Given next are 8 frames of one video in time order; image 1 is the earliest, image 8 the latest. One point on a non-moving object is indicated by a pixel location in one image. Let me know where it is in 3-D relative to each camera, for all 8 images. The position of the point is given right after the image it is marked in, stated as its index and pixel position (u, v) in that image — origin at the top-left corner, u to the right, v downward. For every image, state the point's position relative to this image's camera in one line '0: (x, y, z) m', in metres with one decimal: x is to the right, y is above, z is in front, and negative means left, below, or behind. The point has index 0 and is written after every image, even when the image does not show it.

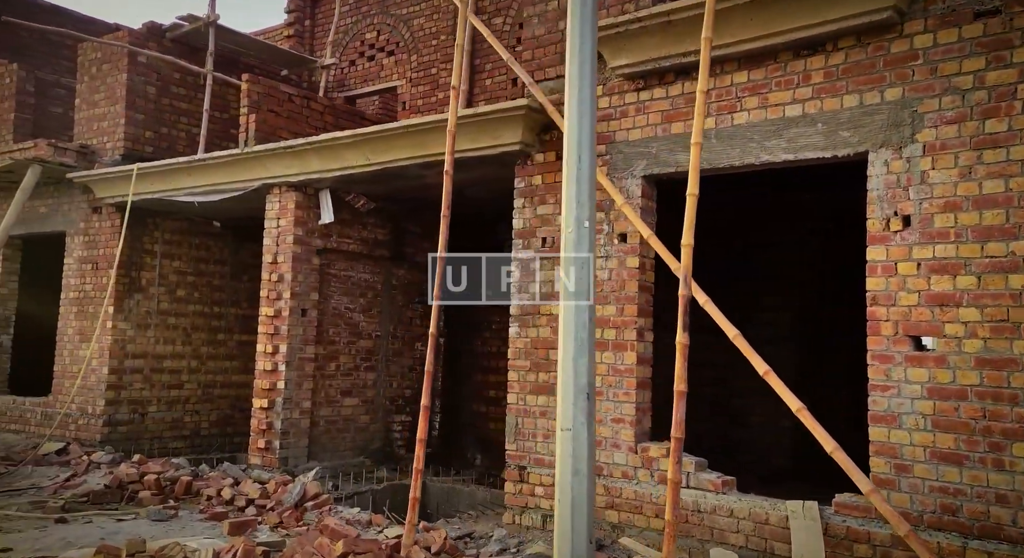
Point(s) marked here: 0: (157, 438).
0: (-3.8, -1.7, +10.2) m
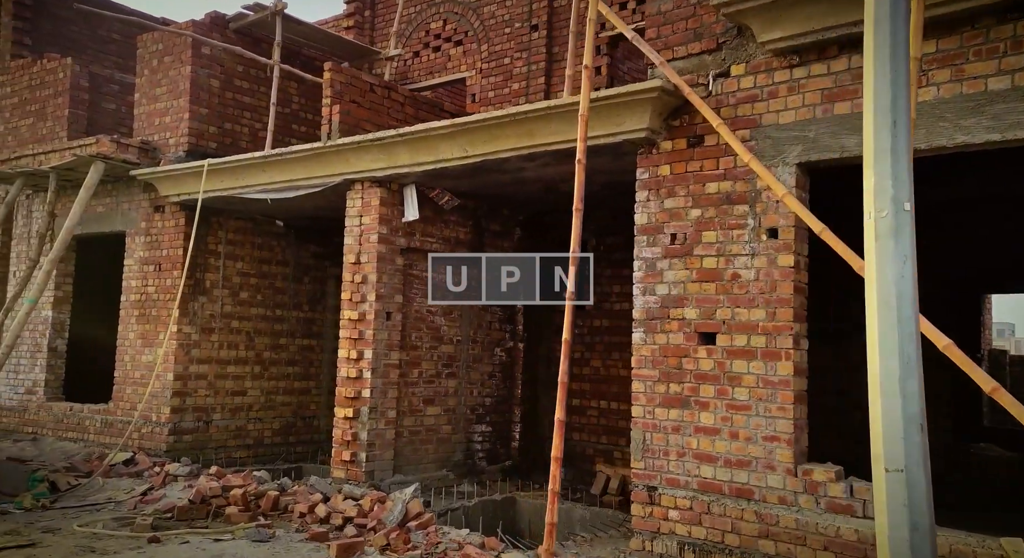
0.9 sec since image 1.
0: (-3.0, -1.7, +9.7) m
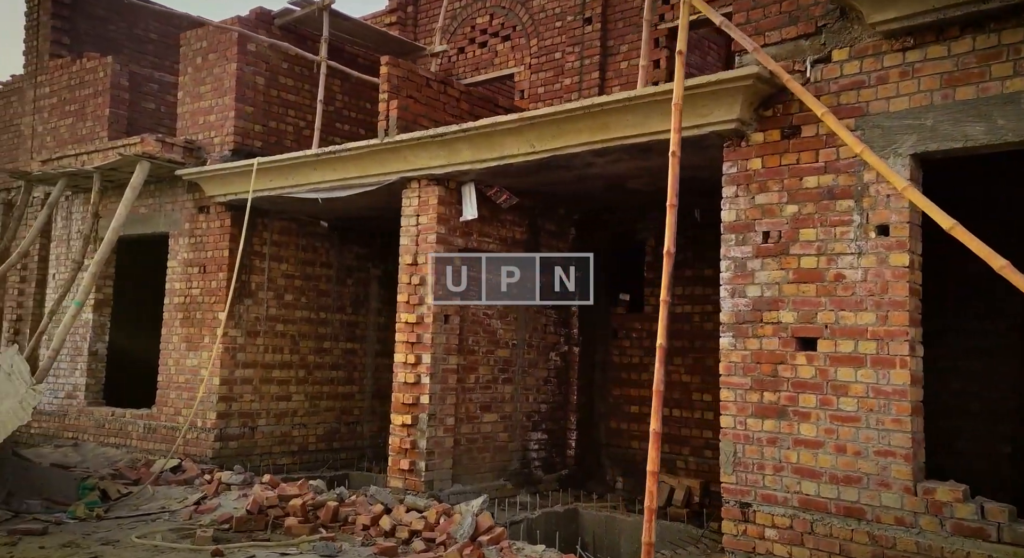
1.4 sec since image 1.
0: (-2.4, -1.7, +9.5) m
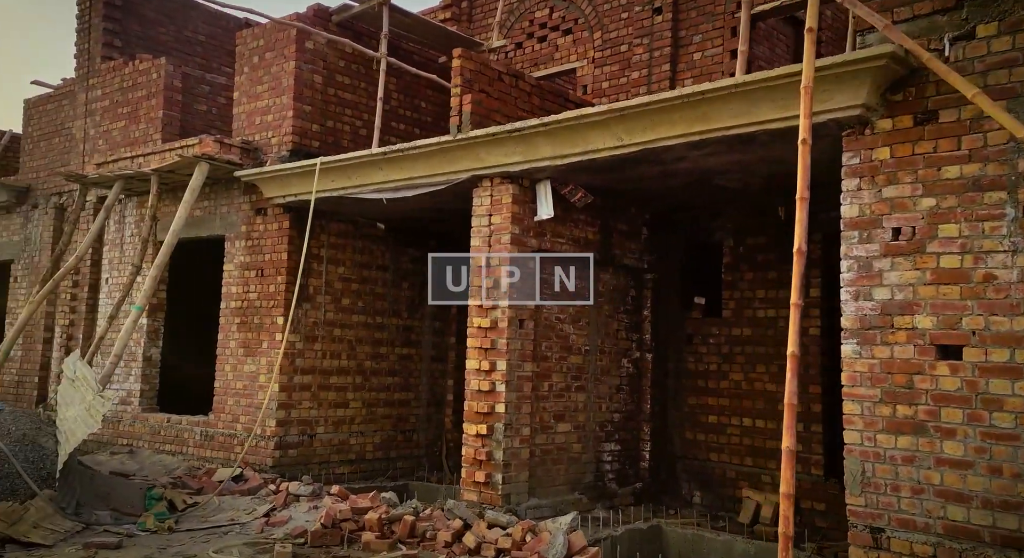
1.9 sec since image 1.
0: (-1.8, -1.8, +9.2) m
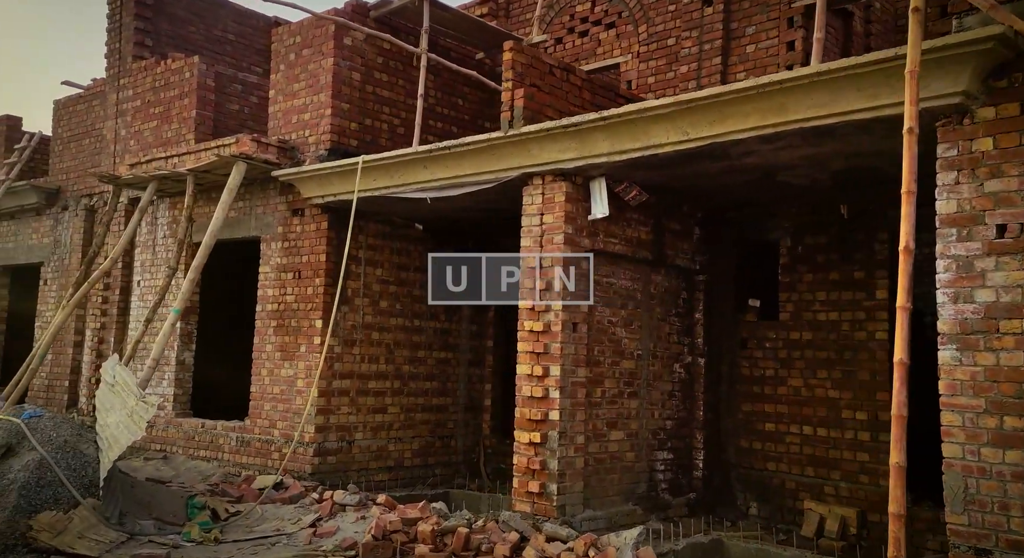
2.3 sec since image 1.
0: (-1.4, -1.8, +9.0) m
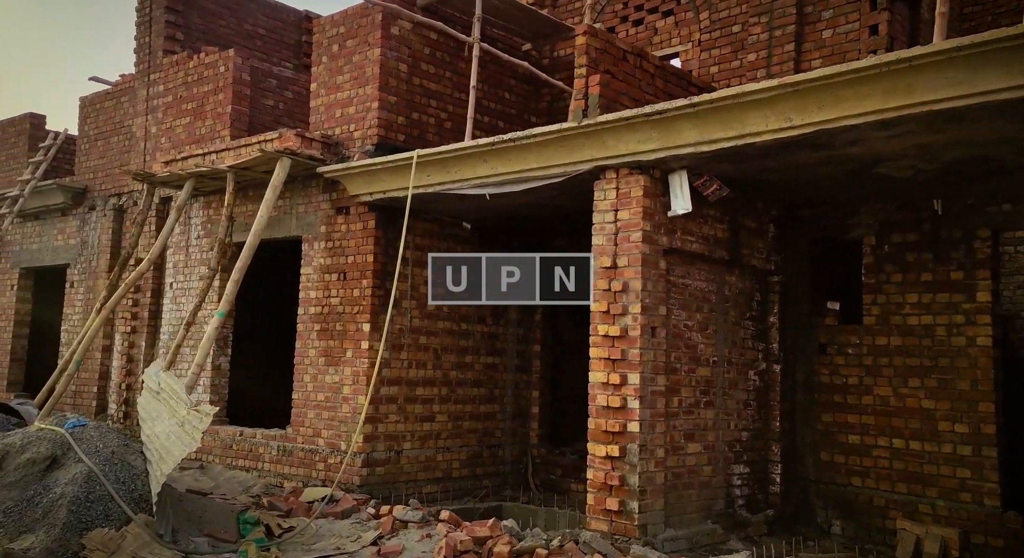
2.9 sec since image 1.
0: (-0.9, -1.8, +8.5) m
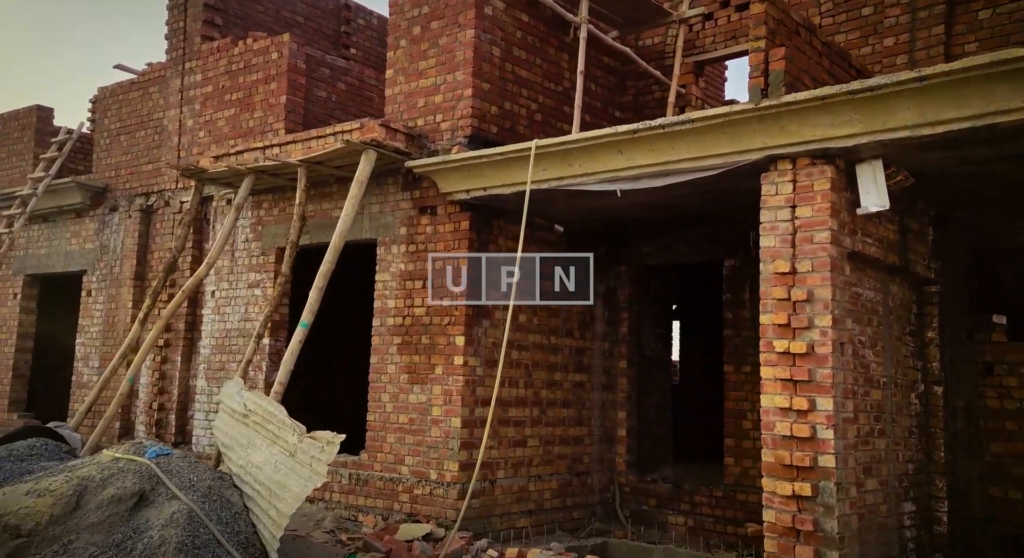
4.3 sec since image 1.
0: (-0.1, -1.9, +7.6) m
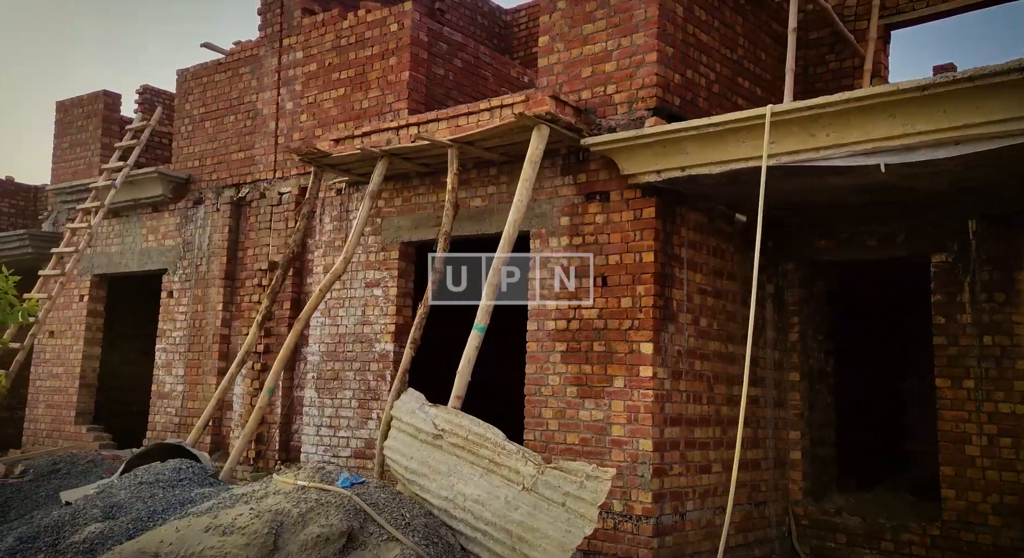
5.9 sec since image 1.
0: (+1.2, -1.9, +6.4) m
